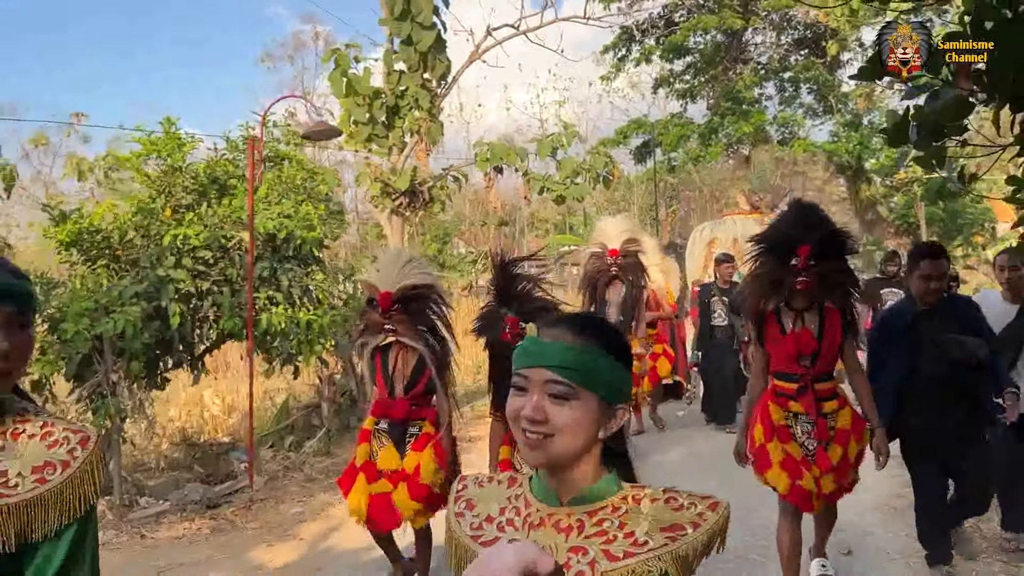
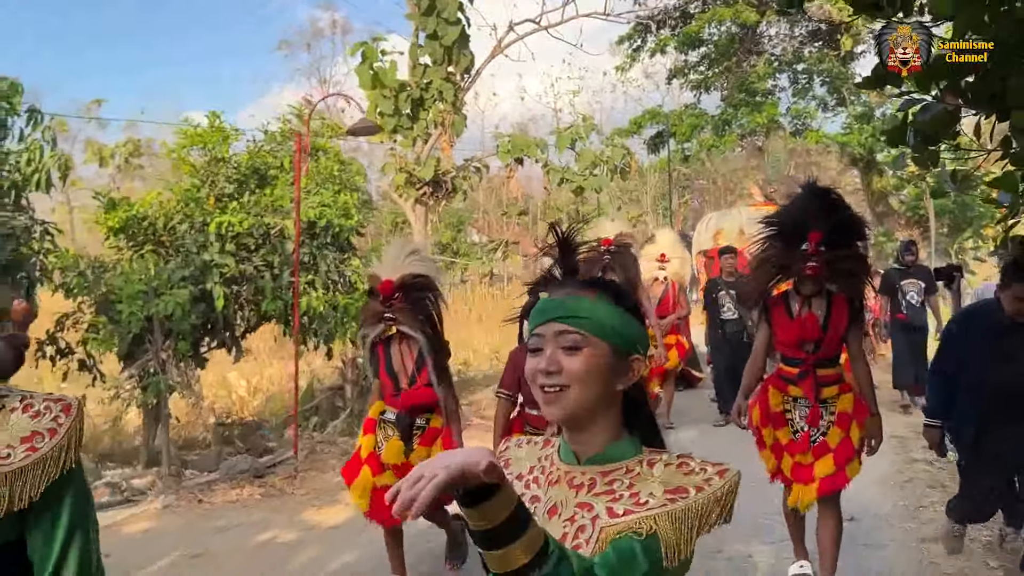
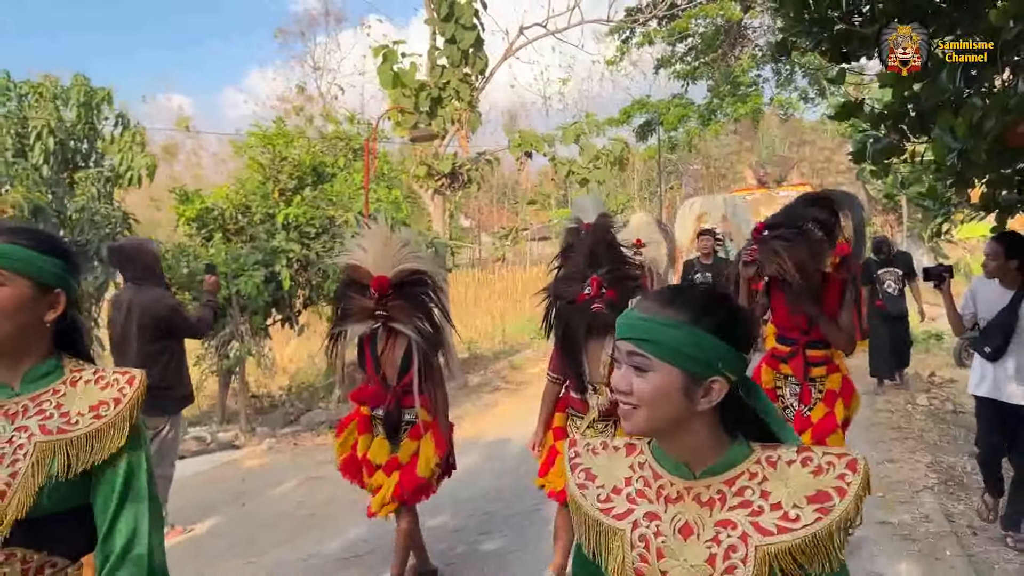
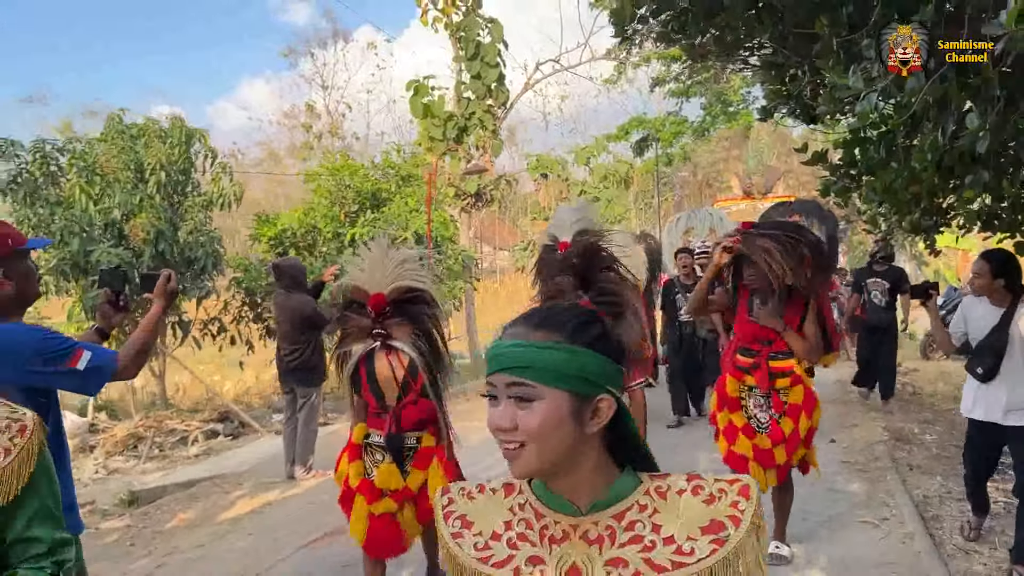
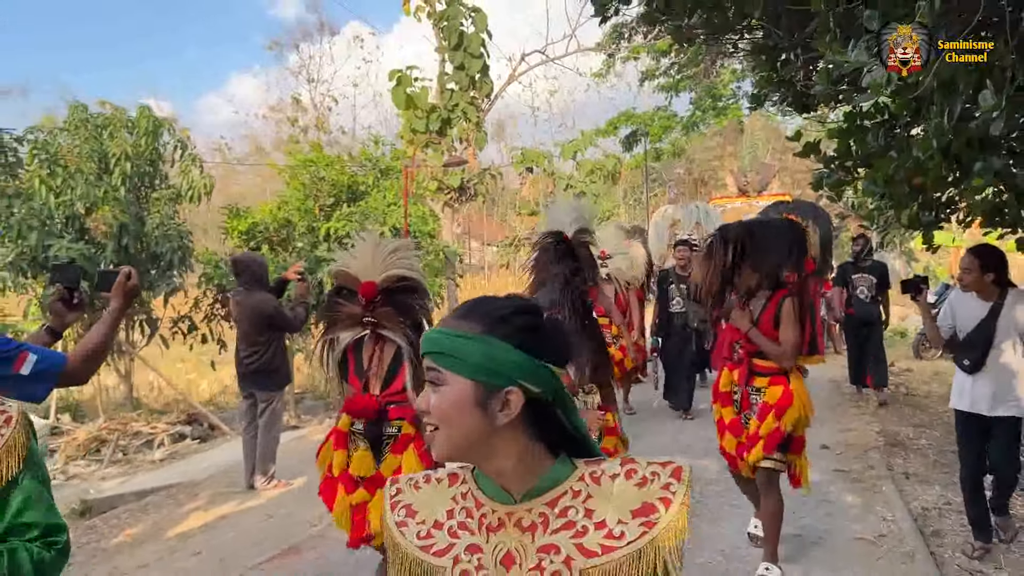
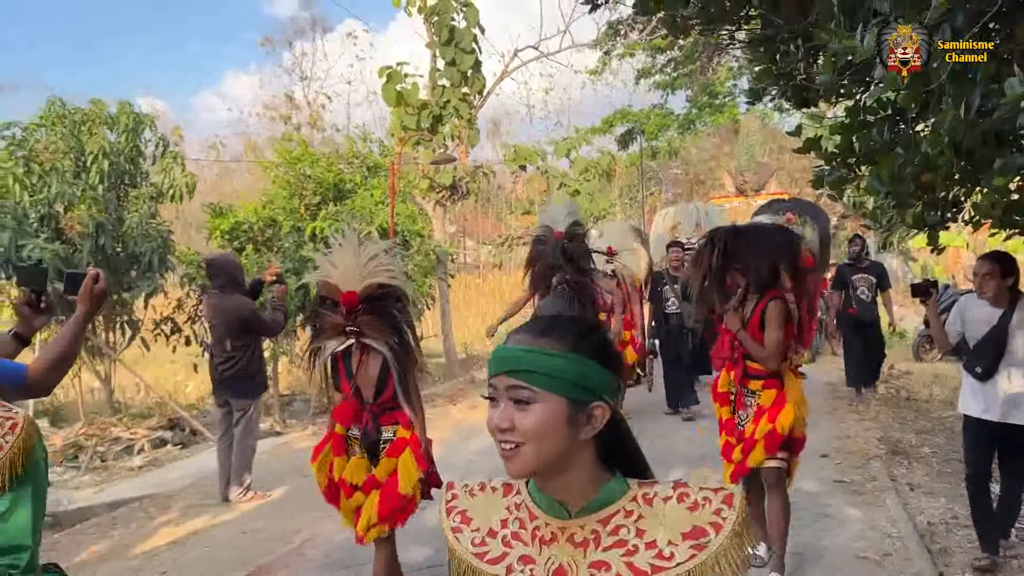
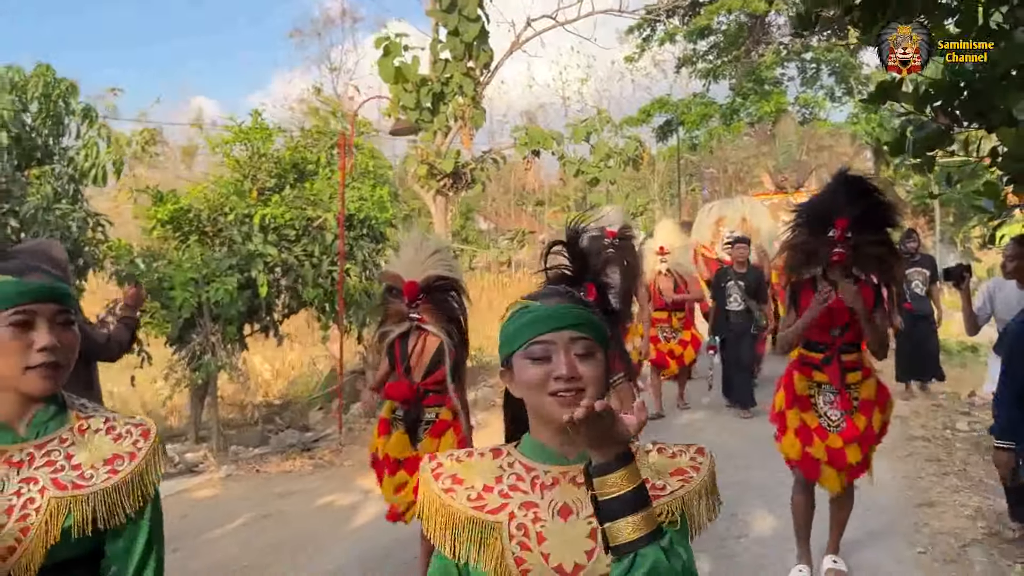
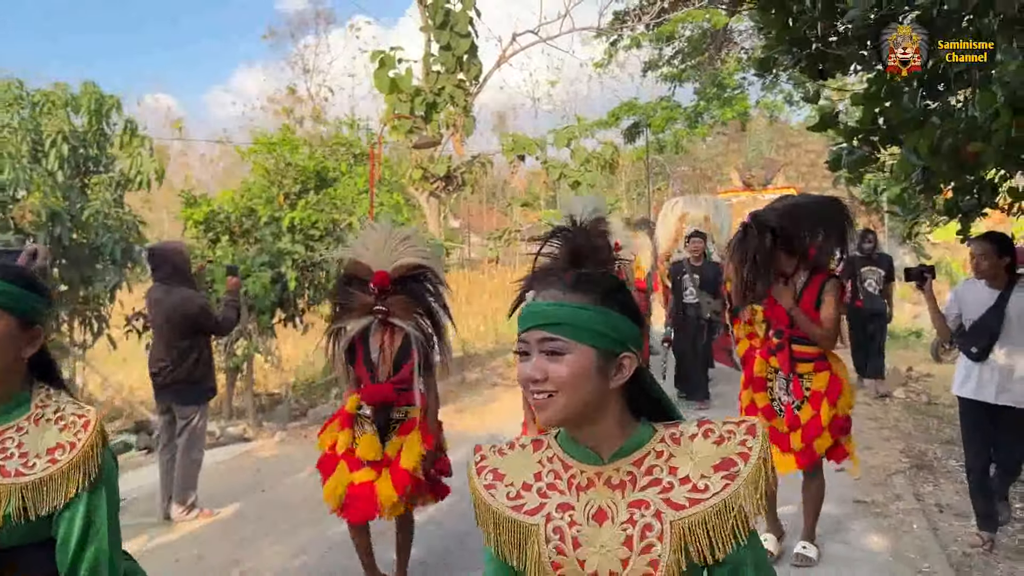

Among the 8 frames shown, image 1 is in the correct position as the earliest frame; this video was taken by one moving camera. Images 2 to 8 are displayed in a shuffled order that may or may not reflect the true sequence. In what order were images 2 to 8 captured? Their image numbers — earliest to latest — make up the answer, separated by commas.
2, 7, 3, 8, 6, 5, 4
